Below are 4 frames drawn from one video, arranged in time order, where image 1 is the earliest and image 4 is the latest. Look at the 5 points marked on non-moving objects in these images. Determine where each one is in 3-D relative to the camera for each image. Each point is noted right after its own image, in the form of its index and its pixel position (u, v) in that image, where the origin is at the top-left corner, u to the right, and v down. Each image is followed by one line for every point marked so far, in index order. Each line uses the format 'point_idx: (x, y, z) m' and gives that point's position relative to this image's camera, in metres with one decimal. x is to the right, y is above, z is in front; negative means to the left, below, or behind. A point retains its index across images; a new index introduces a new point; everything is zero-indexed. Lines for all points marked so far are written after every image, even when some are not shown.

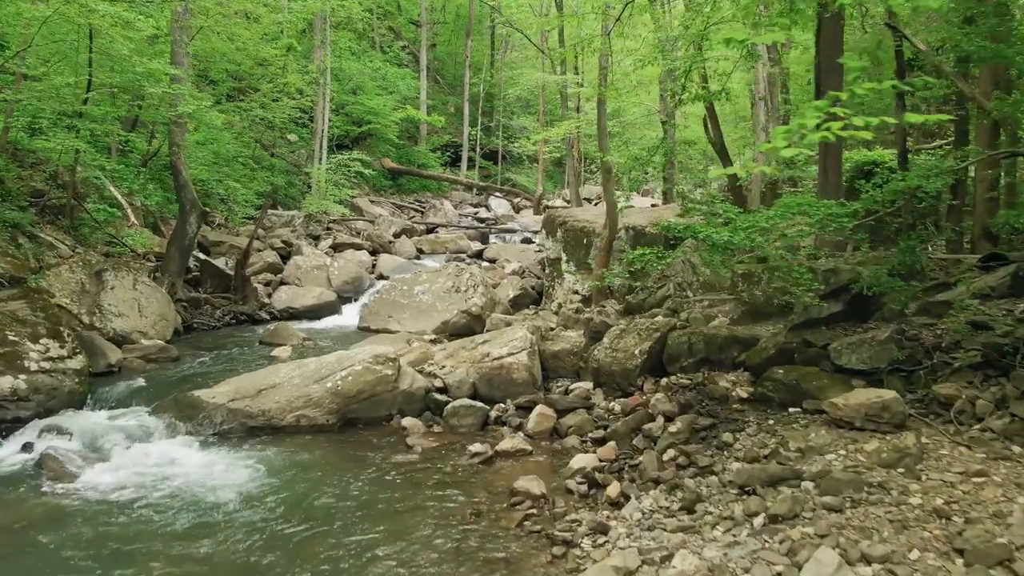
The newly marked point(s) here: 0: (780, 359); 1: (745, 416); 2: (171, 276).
0: (+2.1, -0.6, +6.3) m
1: (+1.6, -0.9, +5.7) m
2: (-5.1, +0.2, +12.2) m
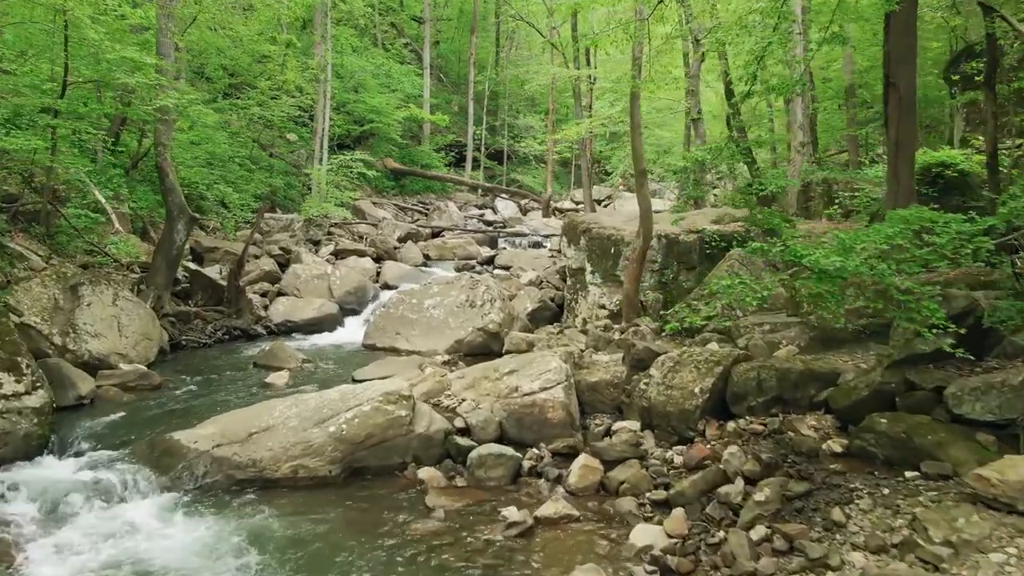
0: (+2.4, -0.7, +5.2) m
1: (+1.9, -1.1, +4.6) m
2: (-4.8, 0.0, +11.1) m
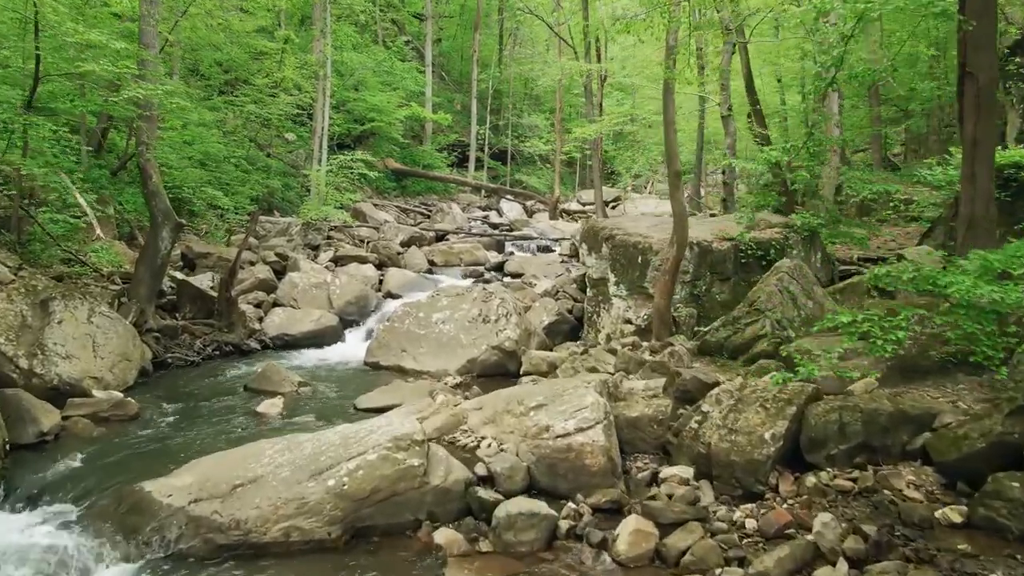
0: (+2.6, -0.9, +4.3) m
1: (+2.1, -1.3, +3.6) m
2: (-4.6, -0.2, +10.1) m
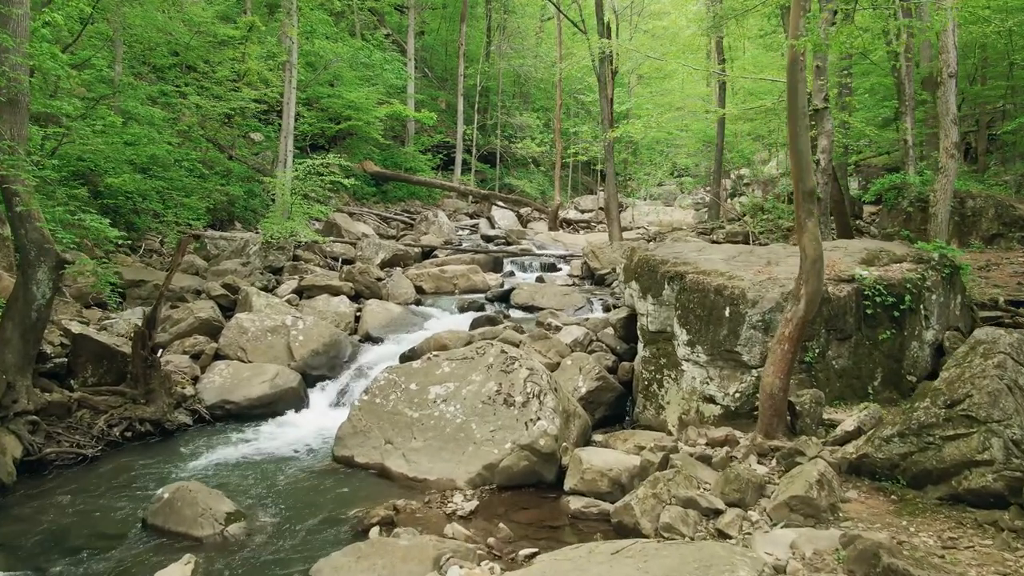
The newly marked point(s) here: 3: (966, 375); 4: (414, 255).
0: (+3.0, -1.4, +1.4) m
1: (+2.5, -1.8, +0.7) m
2: (-4.4, -0.7, +7.0) m
3: (+2.8, -0.5, +5.0) m
4: (-2.0, +0.7, +16.9) m
